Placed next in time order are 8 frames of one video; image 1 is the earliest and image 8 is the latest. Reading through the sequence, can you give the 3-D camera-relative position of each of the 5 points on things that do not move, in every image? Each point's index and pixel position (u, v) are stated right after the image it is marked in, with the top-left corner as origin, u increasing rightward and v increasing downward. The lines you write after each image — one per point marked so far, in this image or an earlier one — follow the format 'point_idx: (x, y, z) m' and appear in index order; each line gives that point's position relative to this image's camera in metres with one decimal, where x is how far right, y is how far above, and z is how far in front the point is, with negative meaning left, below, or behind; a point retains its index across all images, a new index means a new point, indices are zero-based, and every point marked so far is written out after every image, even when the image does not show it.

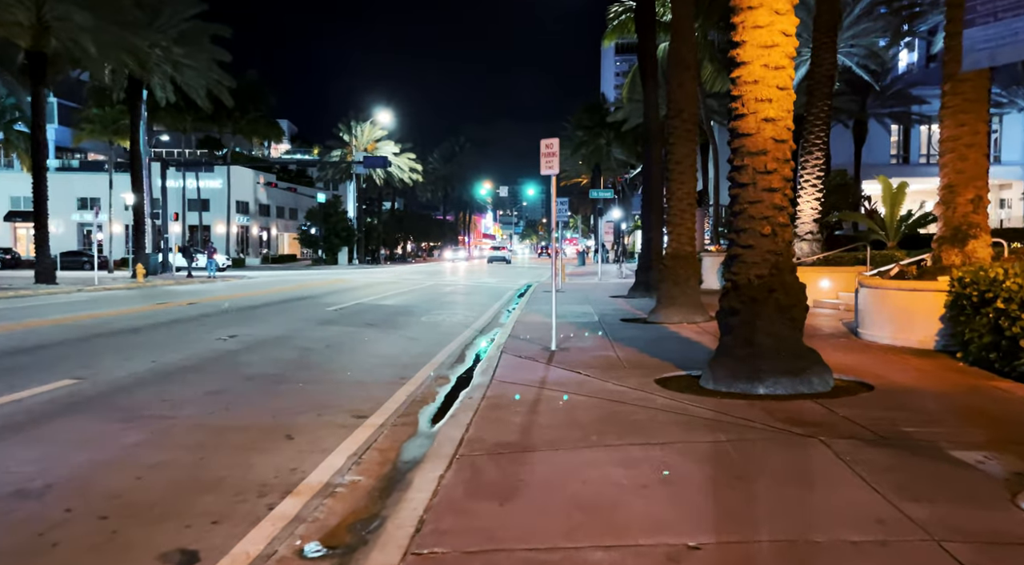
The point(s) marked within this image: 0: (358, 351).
0: (-2.5, -1.1, +10.9) m
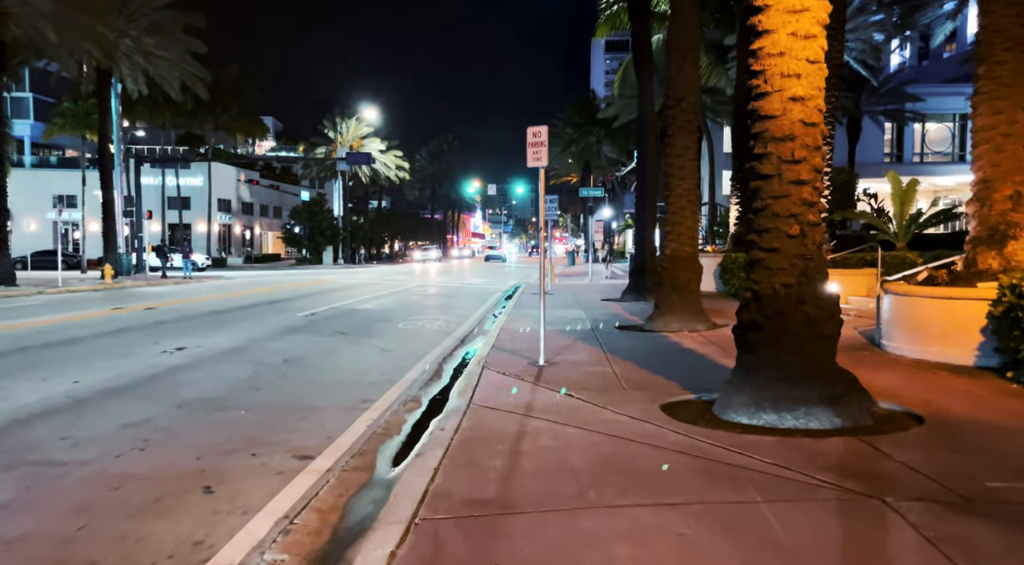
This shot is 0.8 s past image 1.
0: (-2.8, -1.2, +9.7) m
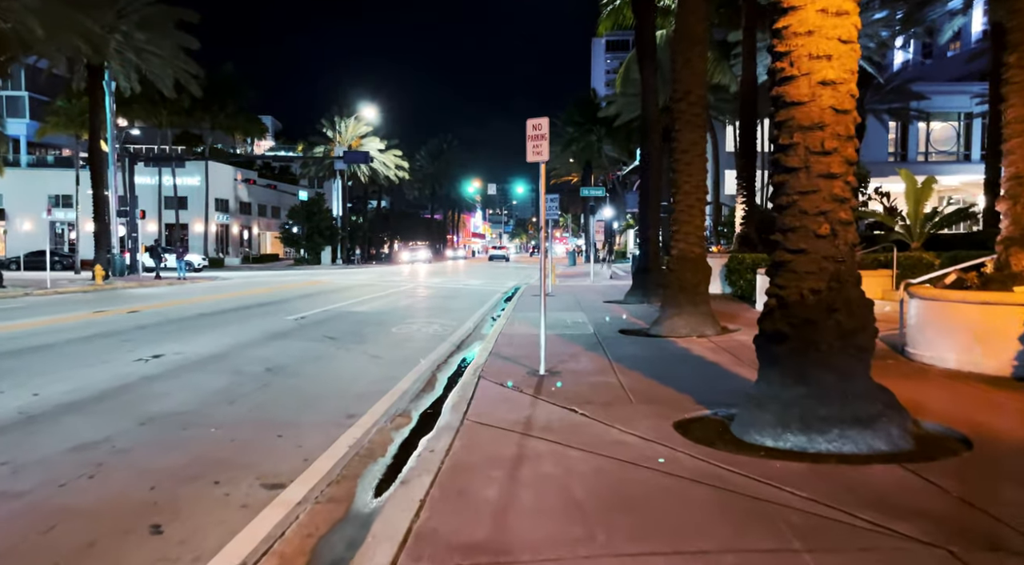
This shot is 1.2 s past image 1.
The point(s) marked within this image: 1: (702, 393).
0: (-2.8, -1.3, +9.0) m
1: (+2.1, -1.2, +7.3) m
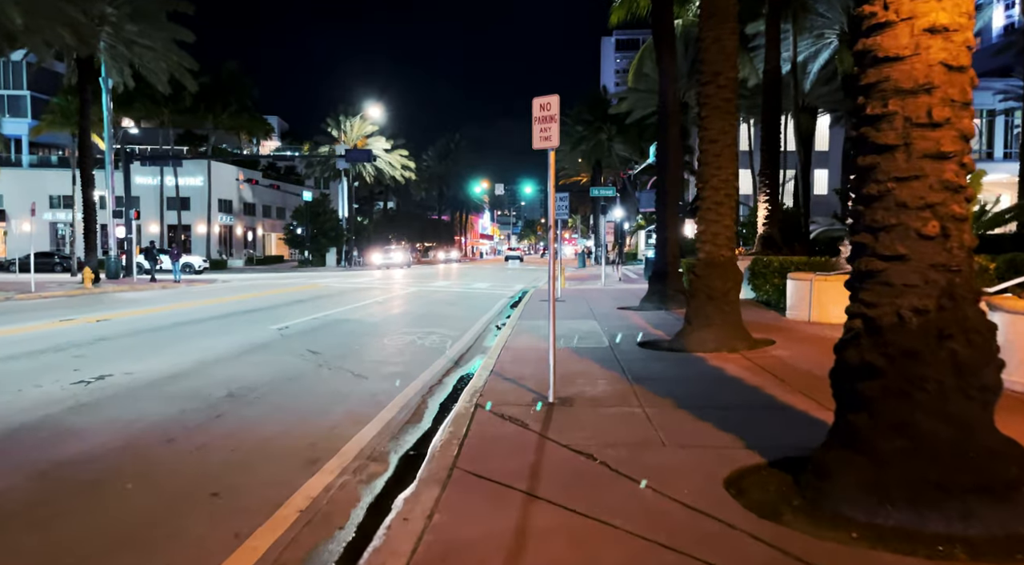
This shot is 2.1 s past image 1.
0: (-2.7, -1.4, +7.7) m
1: (+2.1, -1.3, +5.9) m
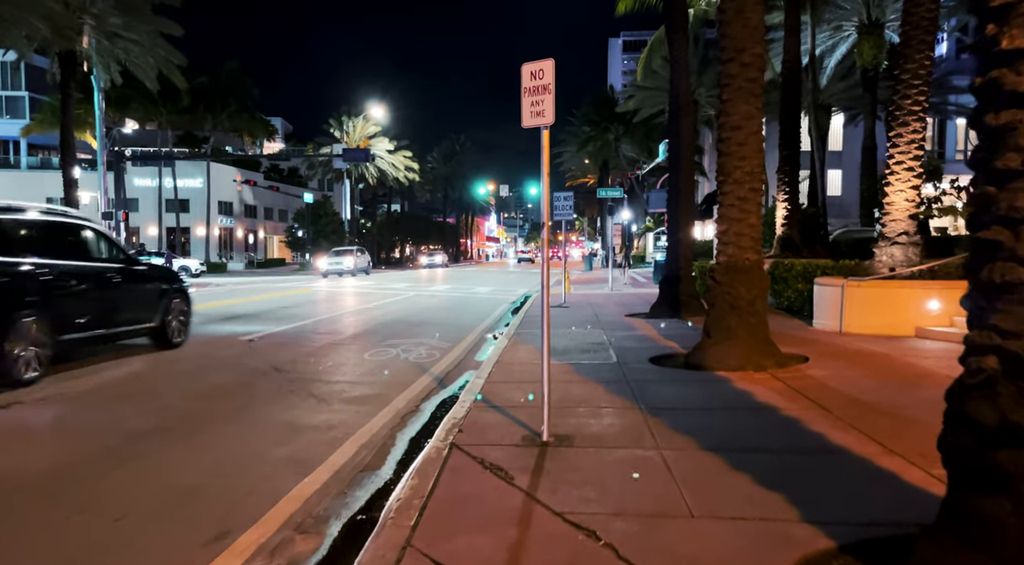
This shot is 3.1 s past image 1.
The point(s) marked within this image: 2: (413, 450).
0: (-2.9, -1.5, +6.3) m
1: (+1.9, -1.4, +4.4) m
2: (-0.9, -1.5, +6.2) m
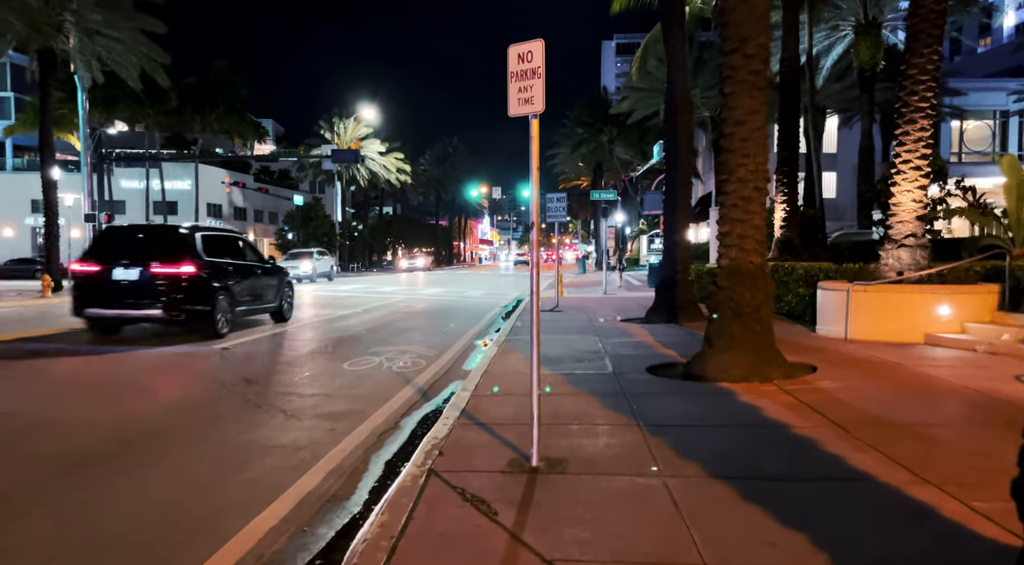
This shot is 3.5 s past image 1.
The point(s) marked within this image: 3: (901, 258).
0: (-3.0, -1.5, +5.6) m
1: (+1.8, -1.4, +3.8) m
2: (-1.1, -1.6, +5.6) m
3: (+6.9, +0.4, +12.0) m
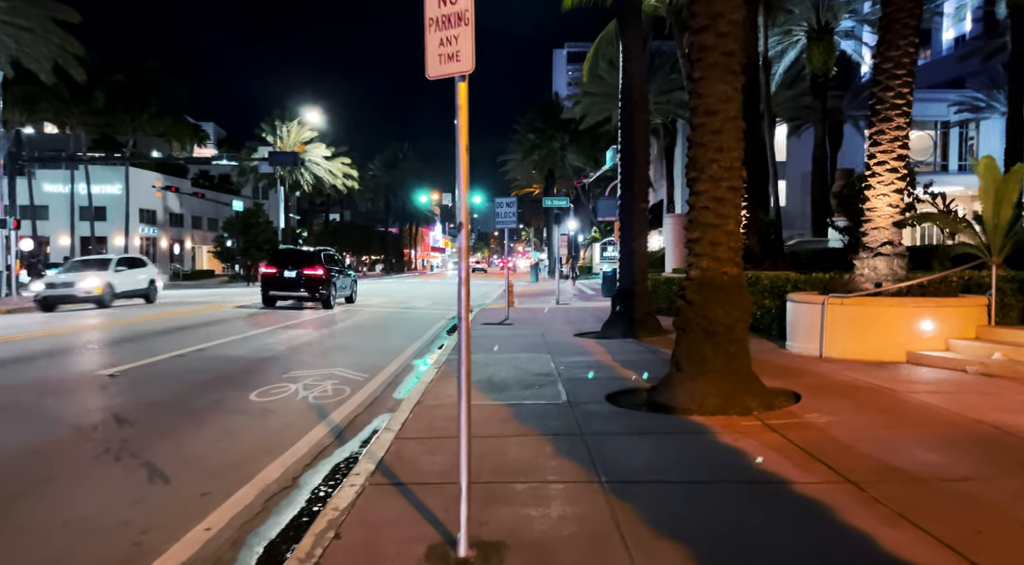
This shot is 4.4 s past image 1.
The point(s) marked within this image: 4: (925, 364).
0: (-3.5, -1.7, +3.9) m
1: (+1.5, -1.5, +2.5) m
2: (-1.5, -1.7, +4.1) m
3: (+6.0, +0.2, +11.0) m
4: (+5.9, -1.2, +9.7) m
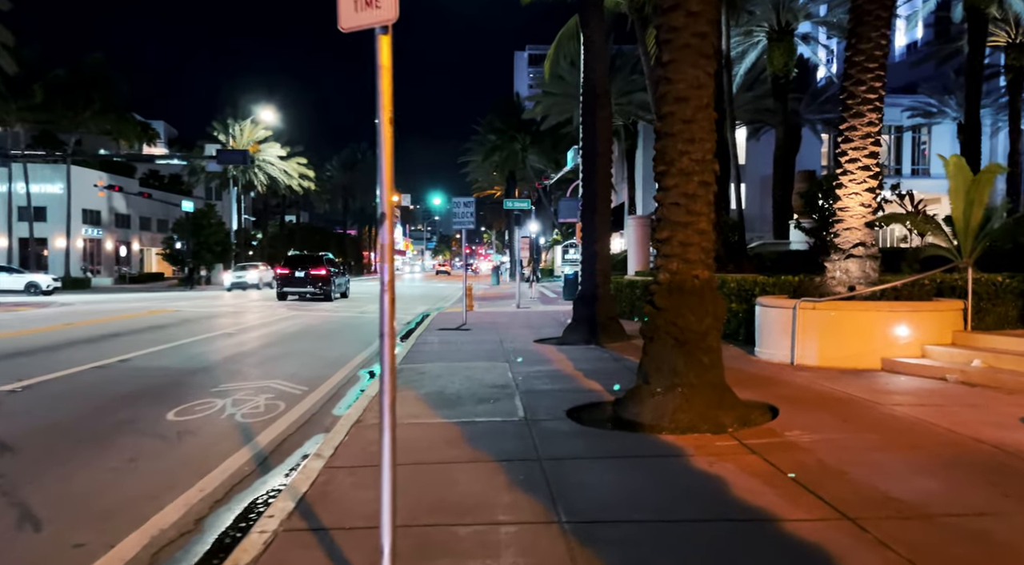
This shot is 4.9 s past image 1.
0: (-3.8, -1.7, +2.9) m
1: (+1.2, -1.6, +1.8) m
2: (-1.8, -1.8, +3.2) m
3: (+5.3, +0.2, +10.5) m
4: (+5.3, -1.2, +9.2) m
